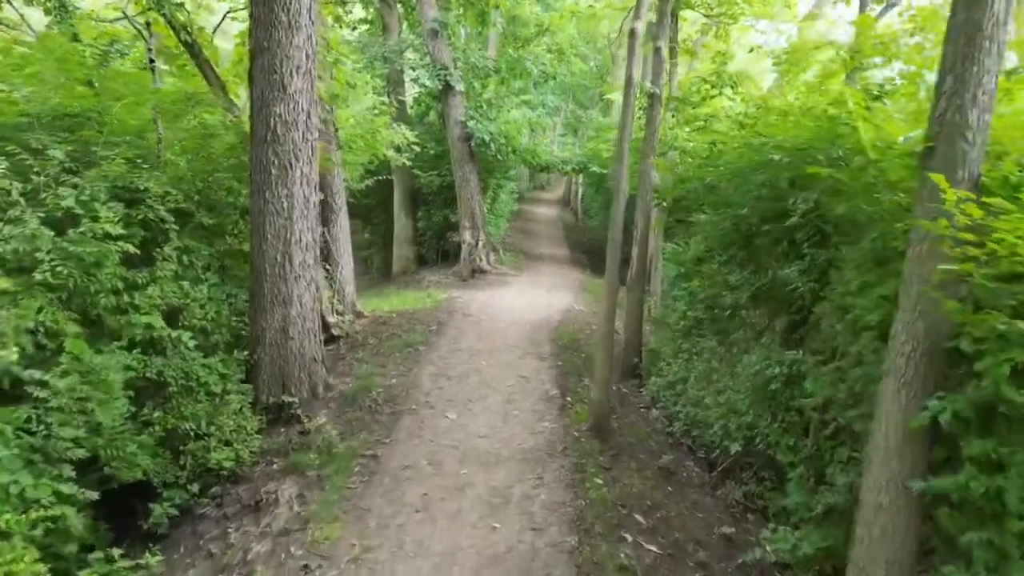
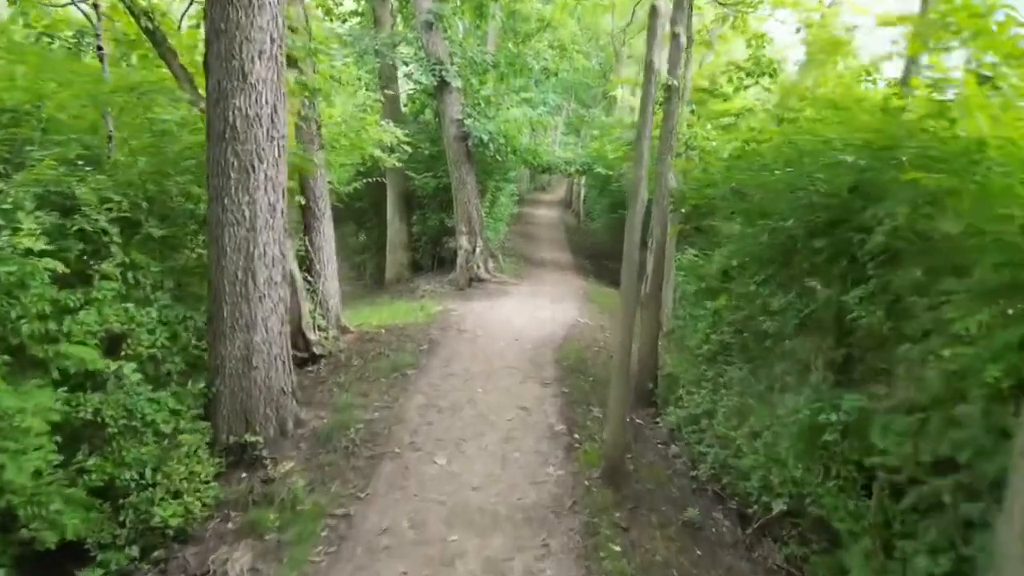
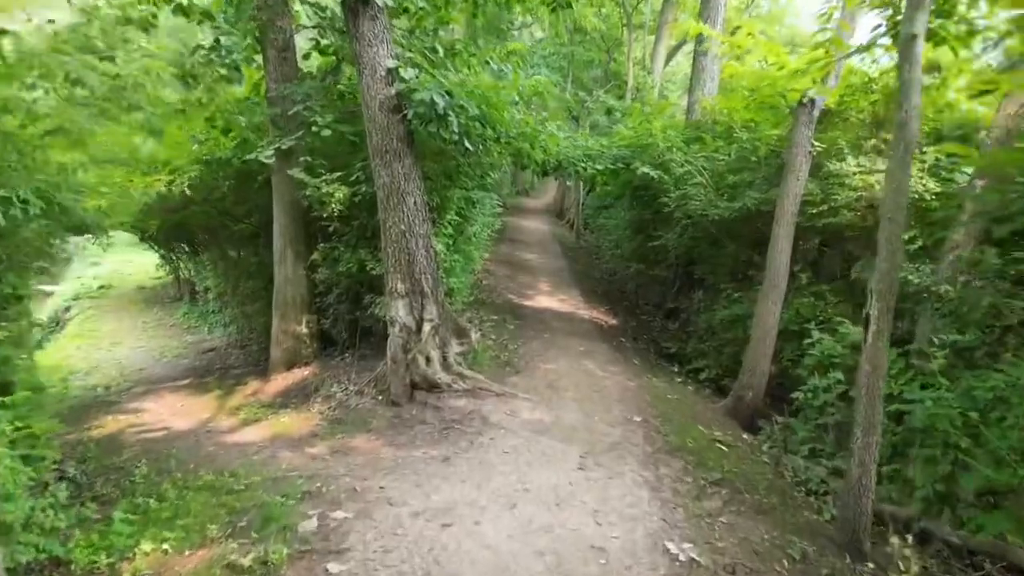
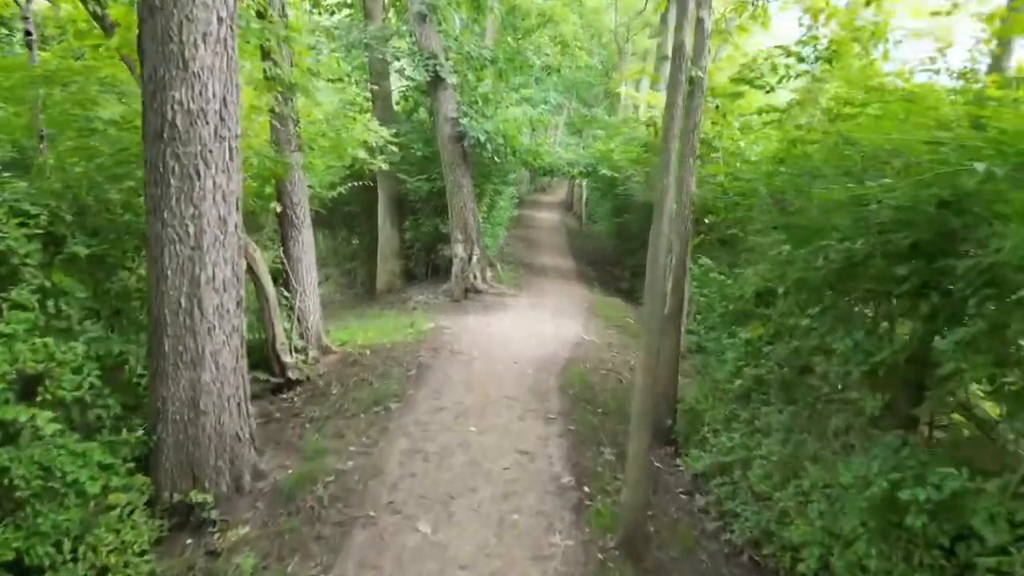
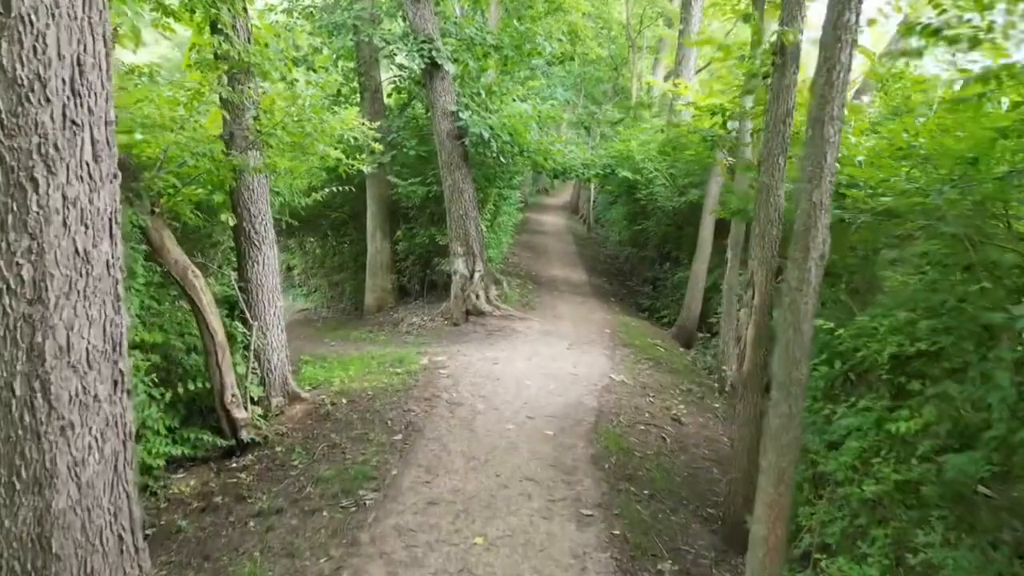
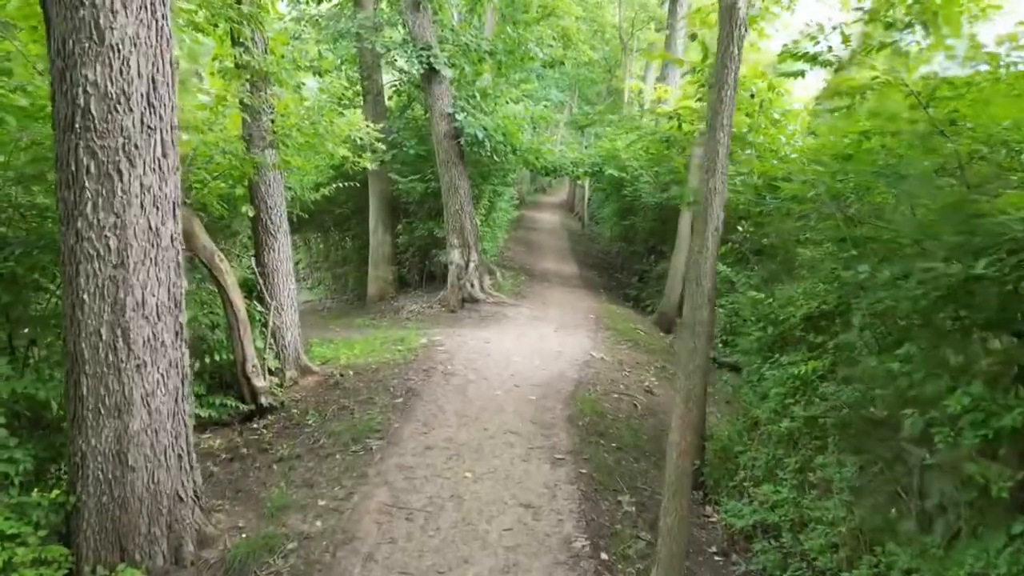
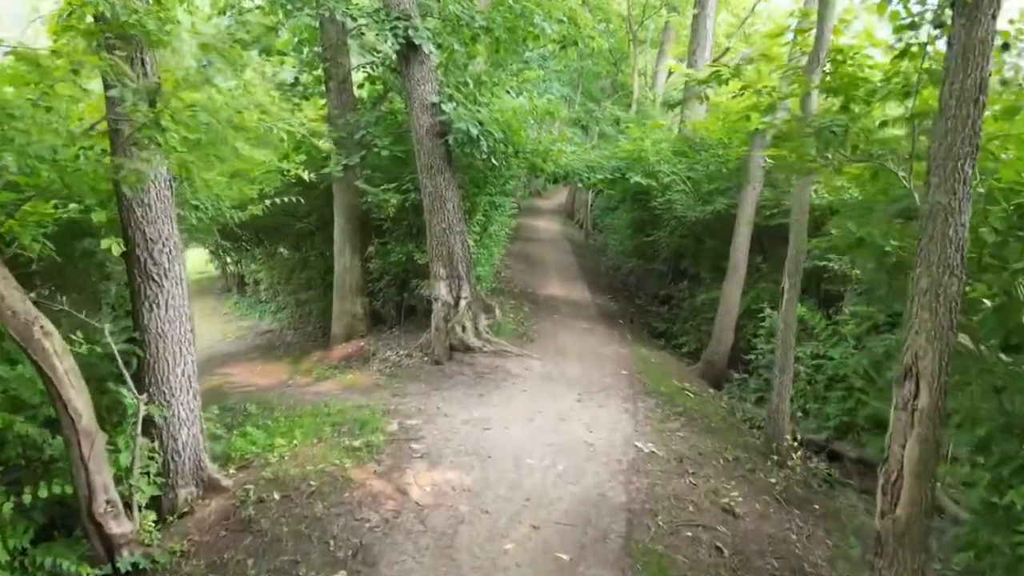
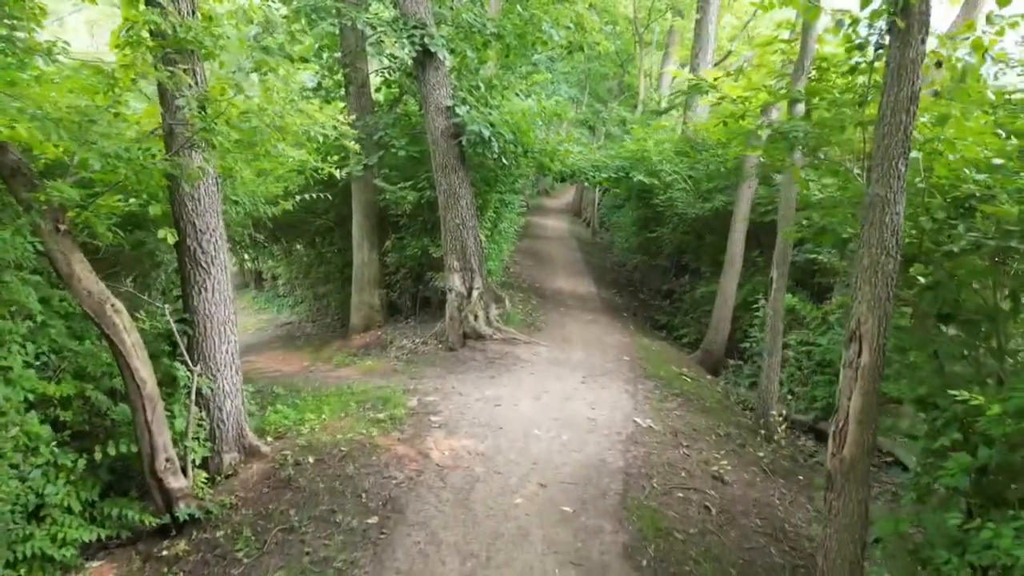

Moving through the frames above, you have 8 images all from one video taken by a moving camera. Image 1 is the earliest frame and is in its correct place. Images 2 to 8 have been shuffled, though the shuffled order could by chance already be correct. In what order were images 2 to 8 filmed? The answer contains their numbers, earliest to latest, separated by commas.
2, 4, 6, 5, 8, 7, 3
